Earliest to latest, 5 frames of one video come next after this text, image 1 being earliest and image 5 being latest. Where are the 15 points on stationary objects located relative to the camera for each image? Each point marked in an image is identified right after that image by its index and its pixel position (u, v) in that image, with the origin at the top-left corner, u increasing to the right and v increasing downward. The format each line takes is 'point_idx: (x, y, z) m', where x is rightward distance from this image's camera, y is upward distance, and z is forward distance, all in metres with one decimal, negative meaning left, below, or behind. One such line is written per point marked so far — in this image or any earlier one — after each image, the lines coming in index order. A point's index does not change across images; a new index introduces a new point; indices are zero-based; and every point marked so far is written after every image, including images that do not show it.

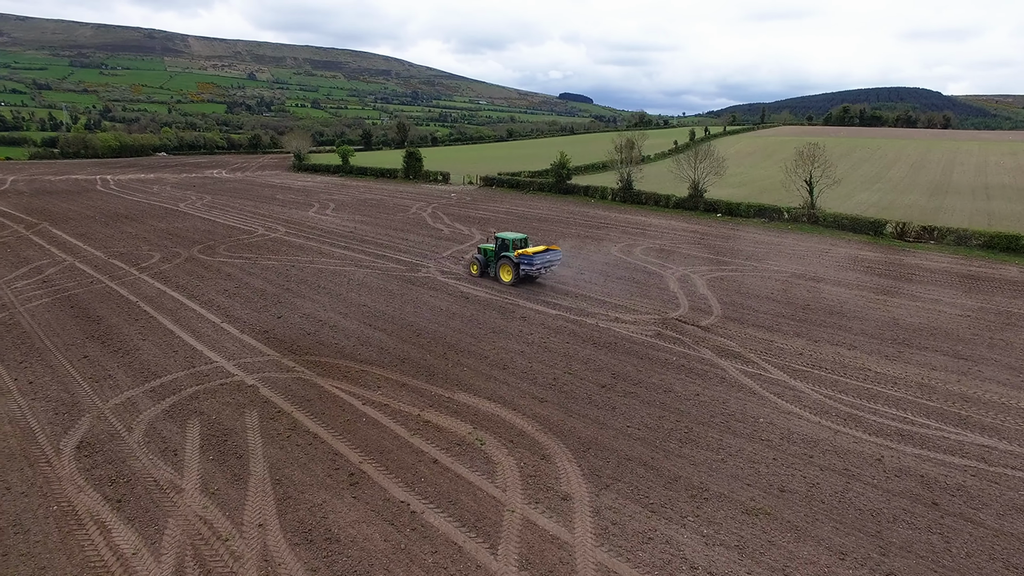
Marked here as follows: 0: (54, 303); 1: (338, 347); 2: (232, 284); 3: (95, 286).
0: (-11.4, -0.3, +15.0) m
1: (-3.6, -1.3, +12.3) m
2: (-7.9, +0.1, +16.9) m
3: (-11.5, +0.1, +16.5) m
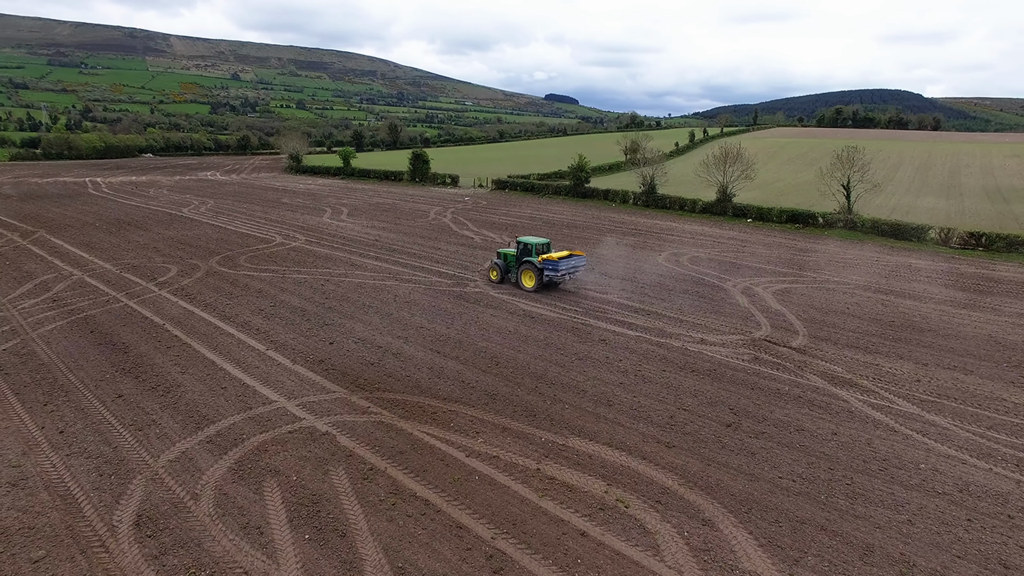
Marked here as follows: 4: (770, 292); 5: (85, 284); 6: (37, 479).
0: (-9.7, -0.8, +13.2) m
1: (-1.8, -1.7, +10.7) m
2: (-6.2, -0.4, +15.2) m
3: (-9.9, -0.4, +14.8) m
4: (+8.0, -0.2, +18.4) m
5: (-11.8, +0.2, +16.6) m
6: (-6.1, -2.4, +7.6) m
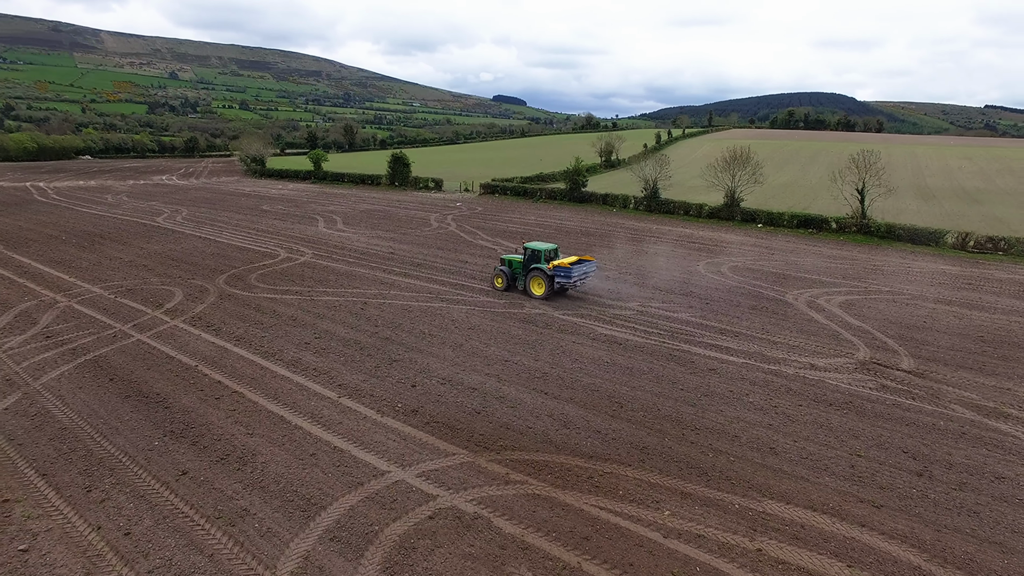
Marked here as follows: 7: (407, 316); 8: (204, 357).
0: (-7.7, -1.5, +10.7) m
1: (+0.4, -2.2, +8.9) m
2: (-4.4, -1.0, +13.0) m
3: (-8.0, -1.1, +12.3) m
4: (+9.4, -0.5, +17.4) m
5: (-10.1, -0.5, +13.9) m
6: (-3.6, -3.0, +5.5) m
7: (-2.5, -0.7, +14.3) m
8: (-5.9, -1.3, +11.5) m
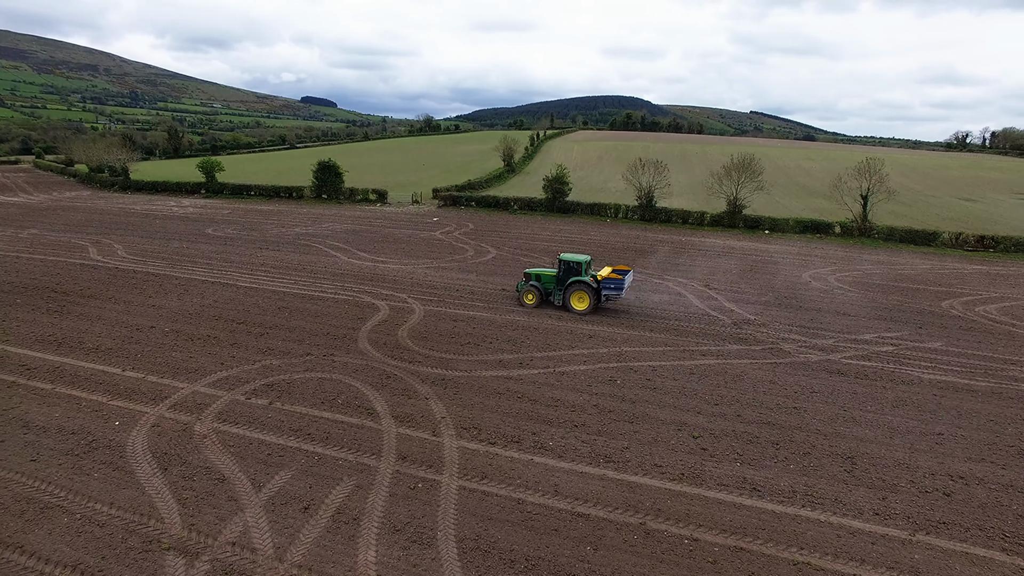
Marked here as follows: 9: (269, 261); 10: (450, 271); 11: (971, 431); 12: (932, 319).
0: (-0.3, -2.8, +5.9) m
1: (+8.1, -3.0, +6.5) m
2: (+2.2, -2.1, +9.1) m
3: (-1.0, -2.4, +7.3) m
4: (+14.1, -0.8, +17.2) m
5: (-3.5, -2.1, +8.2) m
6: (+5.3, -4.0, +2.1) m
7: (+3.7, -1.7, +10.8) m
8: (+1.3, -2.6, +7.2) m
9: (-8.1, +0.9, +19.9) m
10: (-2.0, +0.6, +19.4) m
11: (+7.3, -2.2, +9.4) m
12: (+11.6, -0.8, +16.4) m
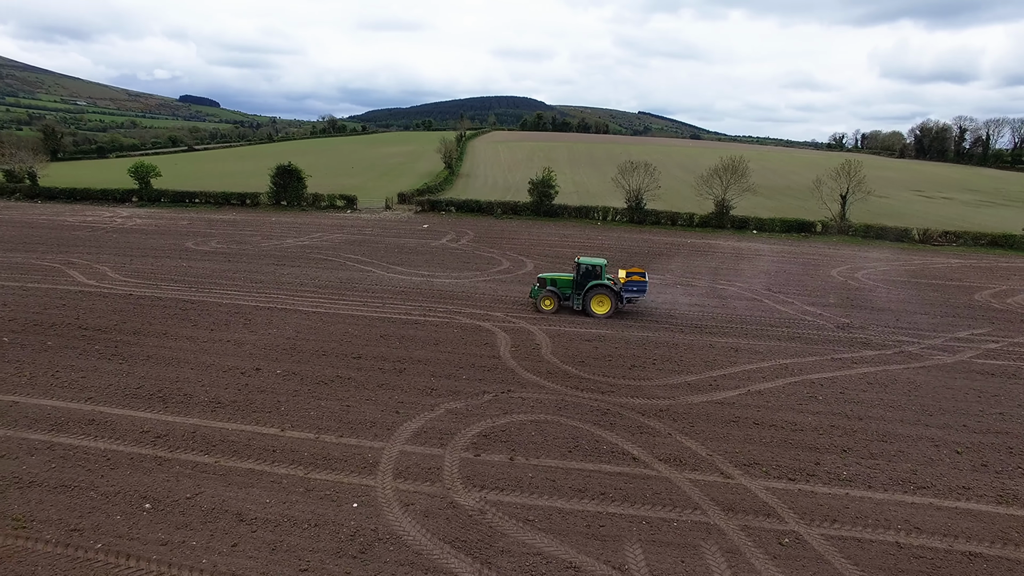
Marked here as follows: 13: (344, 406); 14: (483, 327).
0: (+4.0, -3.1, +5.0) m
1: (+12.1, -2.9, +7.0) m
2: (+5.9, -2.3, +8.5) m
3: (+3.0, -2.8, +6.3) m
4: (+16.2, -0.5, +18.6) m
5: (+0.4, -2.5, +6.8) m
6: (+10.2, -4.0, +2.2) m
7: (+7.1, -1.8, +10.5) m
8: (+5.3, -2.8, +6.5) m
9: (-6.1, +0.3, +17.5) m
10: (0.0, +0.2, +18.1) m
11: (+10.9, -2.2, +9.8) m
12: (+13.9, -0.7, +17.4) m
13: (-2.6, -1.8, +9.2) m
14: (-0.7, -0.9, +13.2) m
